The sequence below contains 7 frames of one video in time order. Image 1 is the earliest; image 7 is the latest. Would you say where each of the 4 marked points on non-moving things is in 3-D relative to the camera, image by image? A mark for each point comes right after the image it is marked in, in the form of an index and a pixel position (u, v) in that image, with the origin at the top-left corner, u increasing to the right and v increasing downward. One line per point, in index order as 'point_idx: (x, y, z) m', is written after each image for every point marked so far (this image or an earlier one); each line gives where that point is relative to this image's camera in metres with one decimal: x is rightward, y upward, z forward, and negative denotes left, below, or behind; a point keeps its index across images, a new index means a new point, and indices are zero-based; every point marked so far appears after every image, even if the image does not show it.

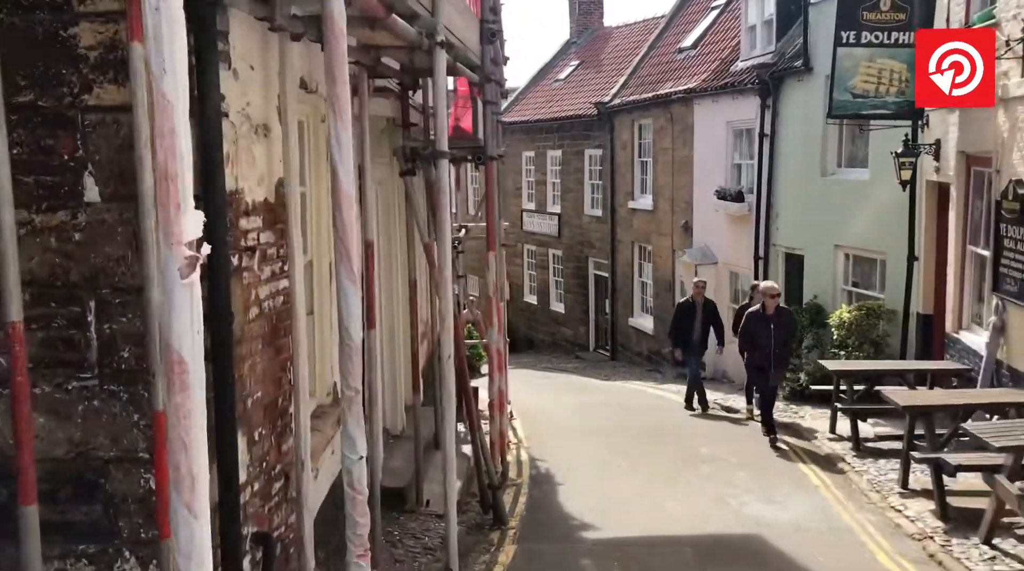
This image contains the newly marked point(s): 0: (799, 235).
0: (+4.5, +0.8, +15.3) m
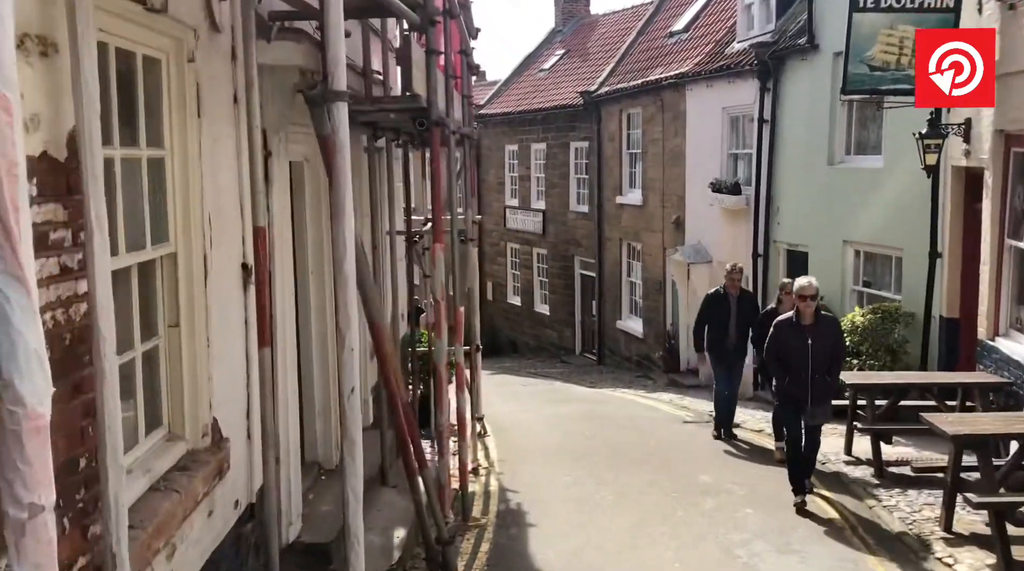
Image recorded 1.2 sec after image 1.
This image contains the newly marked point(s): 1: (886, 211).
0: (+4.1, +0.8, +14.0) m
1: (+4.6, +0.9, +11.9) m
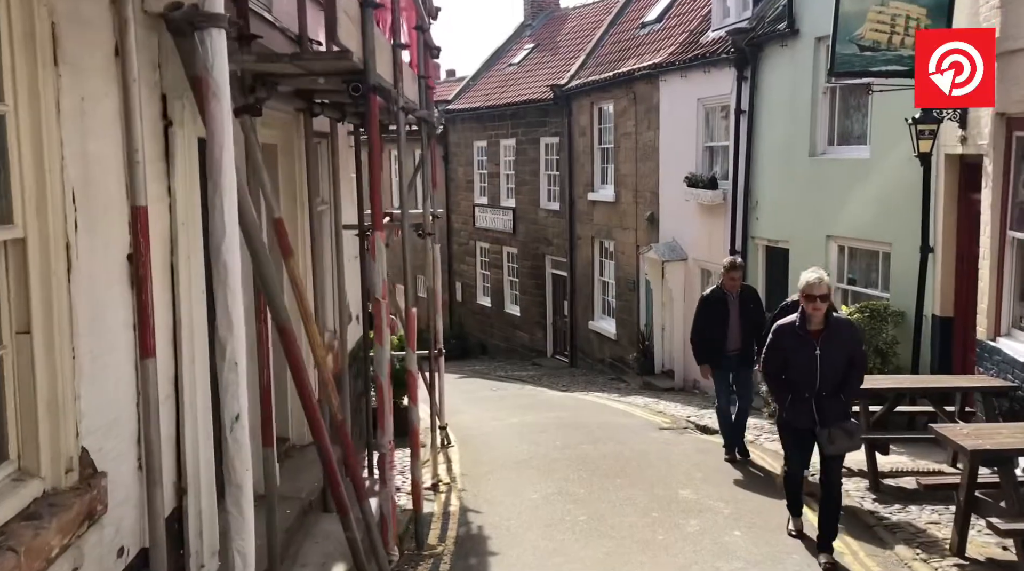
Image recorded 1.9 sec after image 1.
0: (+3.7, +0.8, +13.3) m
1: (+4.2, +0.9, +11.2) m
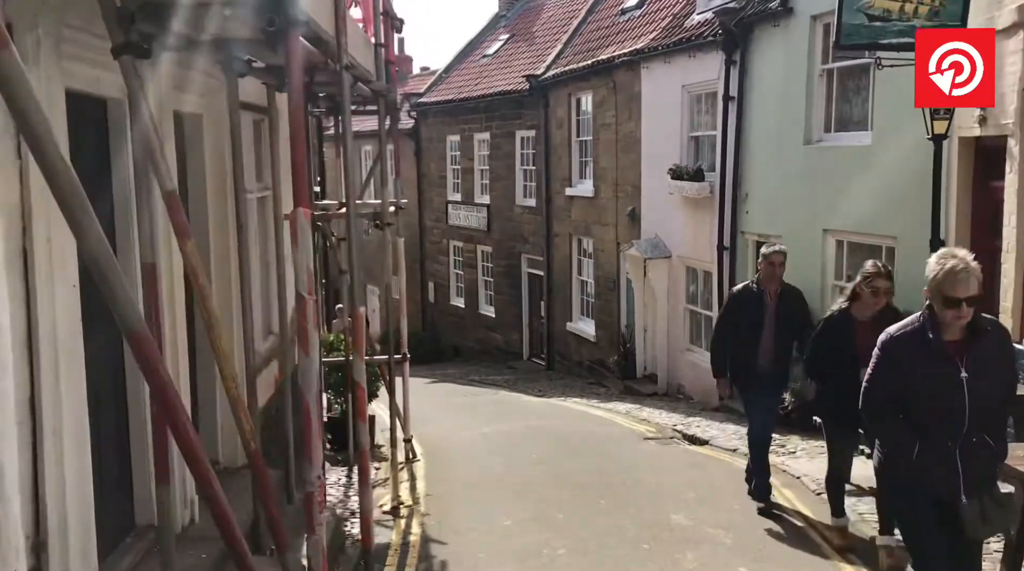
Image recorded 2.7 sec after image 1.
0: (+3.3, +0.8, +12.4) m
1: (+3.9, +1.0, +10.3) m
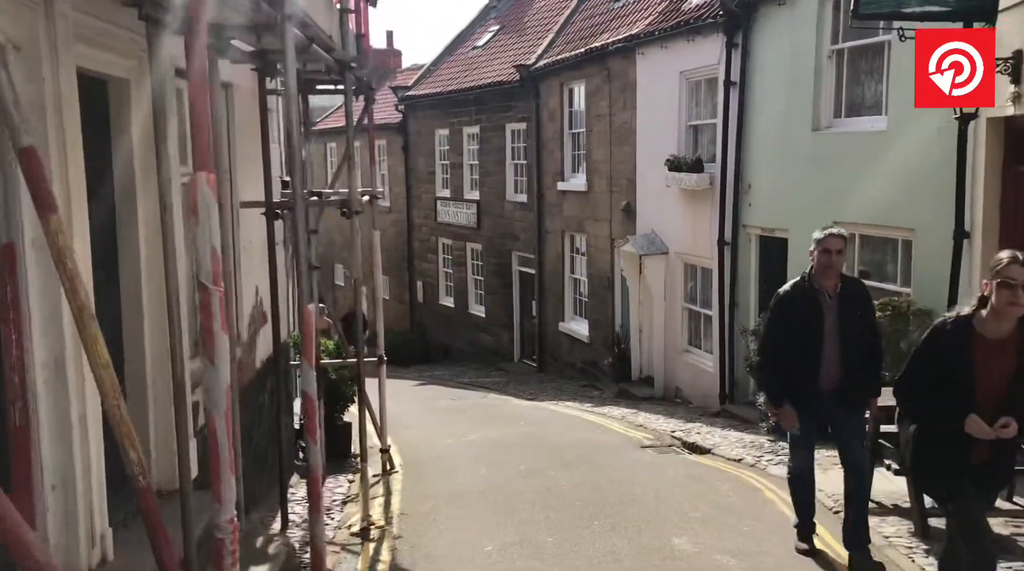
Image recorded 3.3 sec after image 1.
0: (+3.2, +0.9, +11.6) m
1: (+3.7, +1.0, +9.5) m
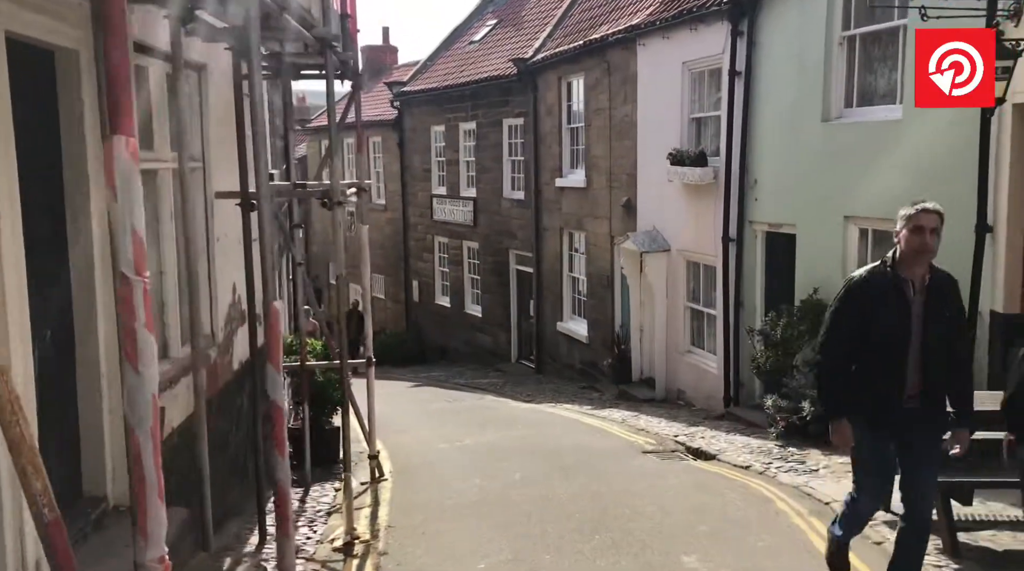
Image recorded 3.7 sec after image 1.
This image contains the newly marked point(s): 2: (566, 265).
0: (+3.1, +0.9, +11.1) m
1: (+3.7, +1.0, +9.1) m
2: (+1.0, +0.4, +18.8) m
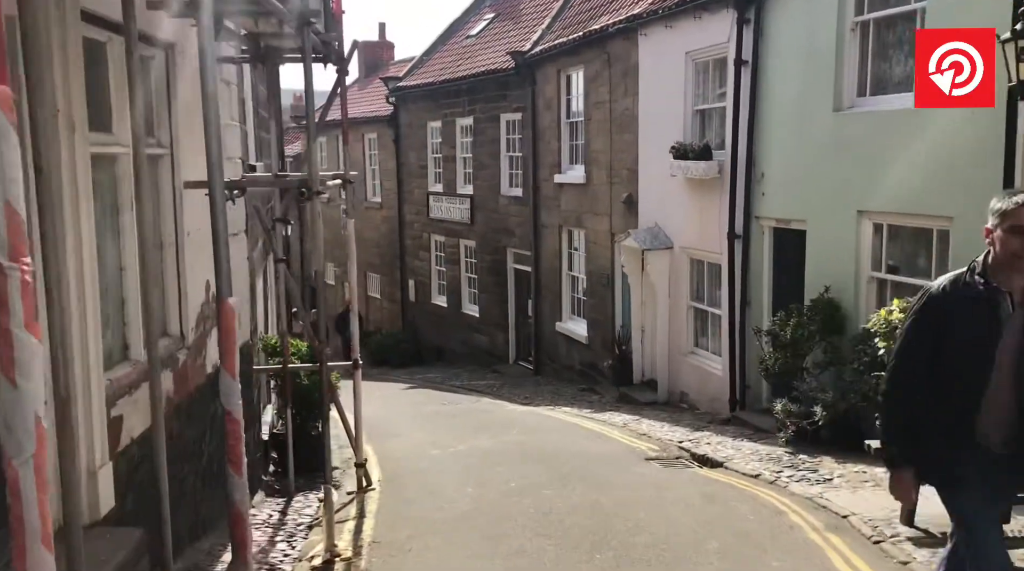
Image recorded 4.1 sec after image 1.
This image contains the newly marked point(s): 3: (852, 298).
0: (+3.1, +0.9, +10.6) m
1: (+3.6, +1.0, +8.6) m
2: (+1.0, +0.4, +18.3) m
3: (+3.4, -0.1, +9.6) m
